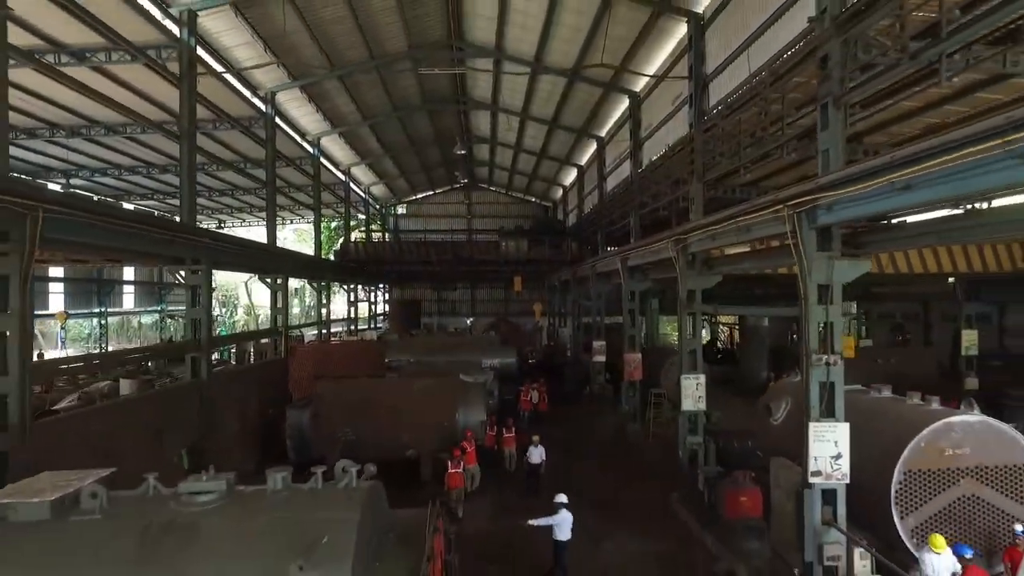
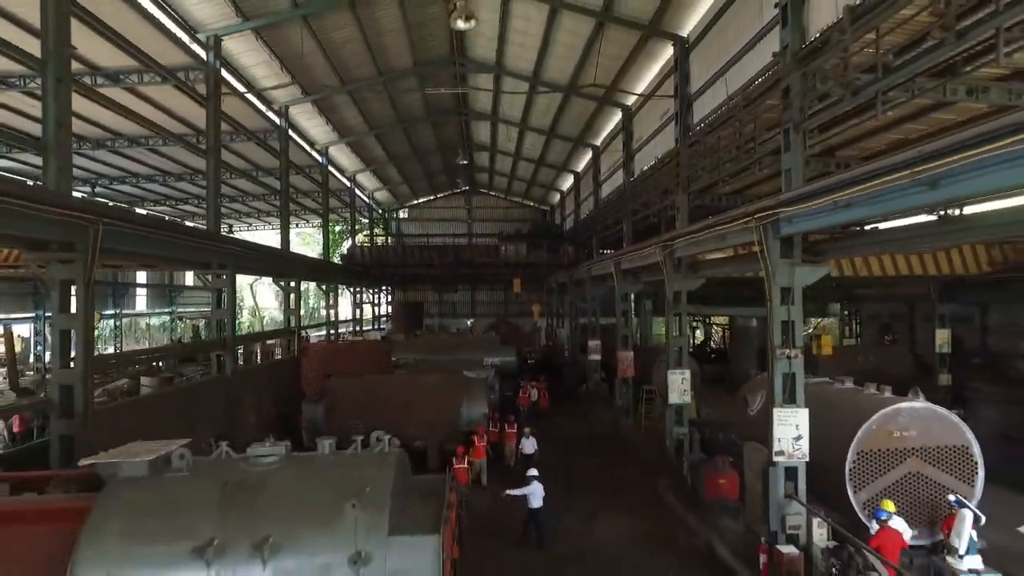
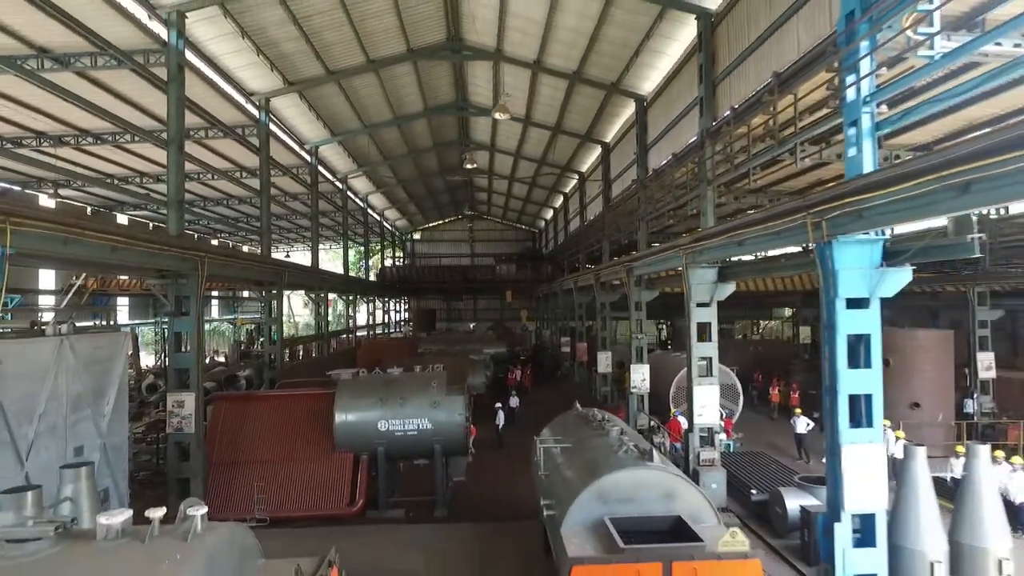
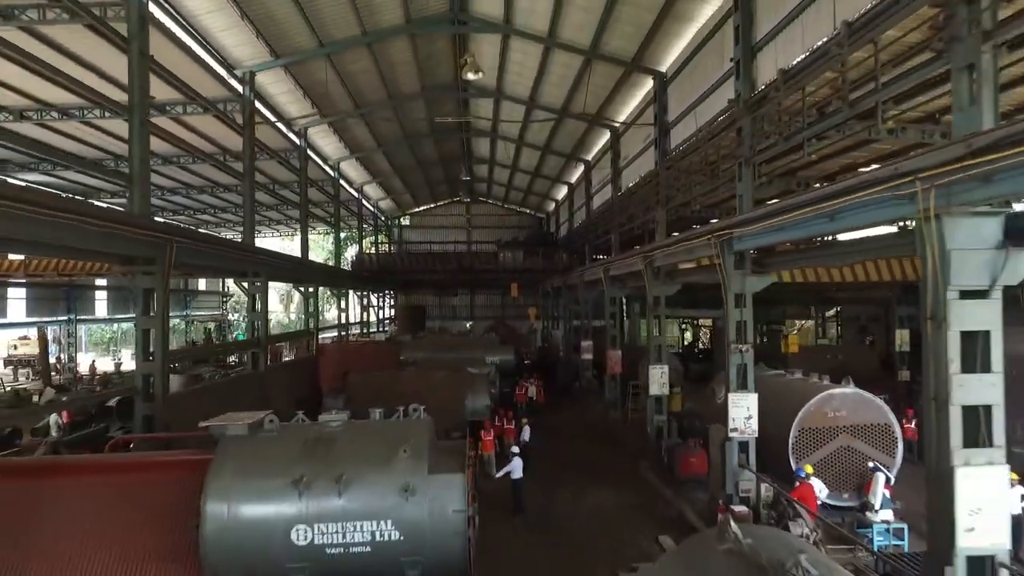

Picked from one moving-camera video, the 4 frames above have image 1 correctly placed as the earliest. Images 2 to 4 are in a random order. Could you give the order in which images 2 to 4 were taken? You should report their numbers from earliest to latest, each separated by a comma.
2, 4, 3
